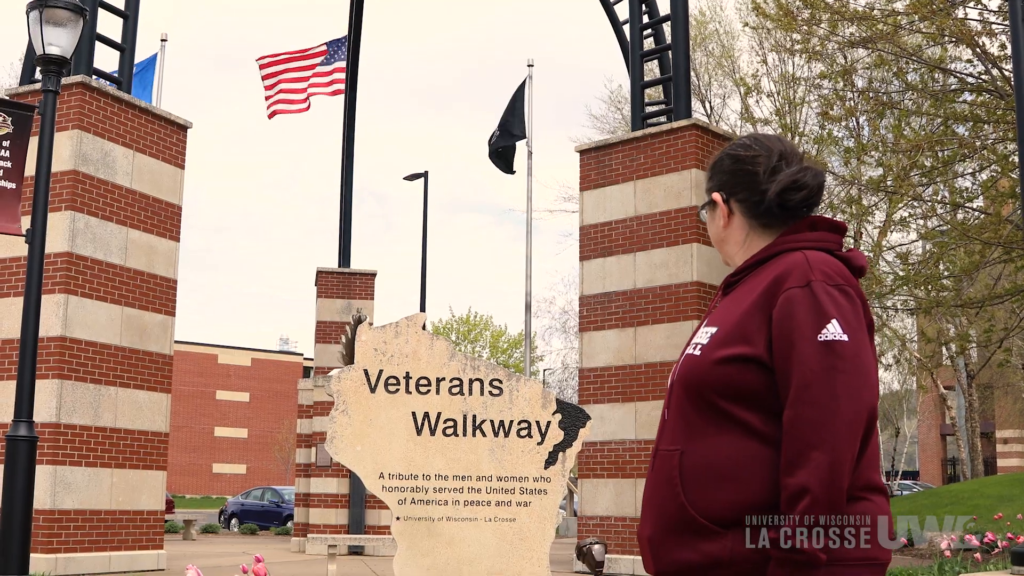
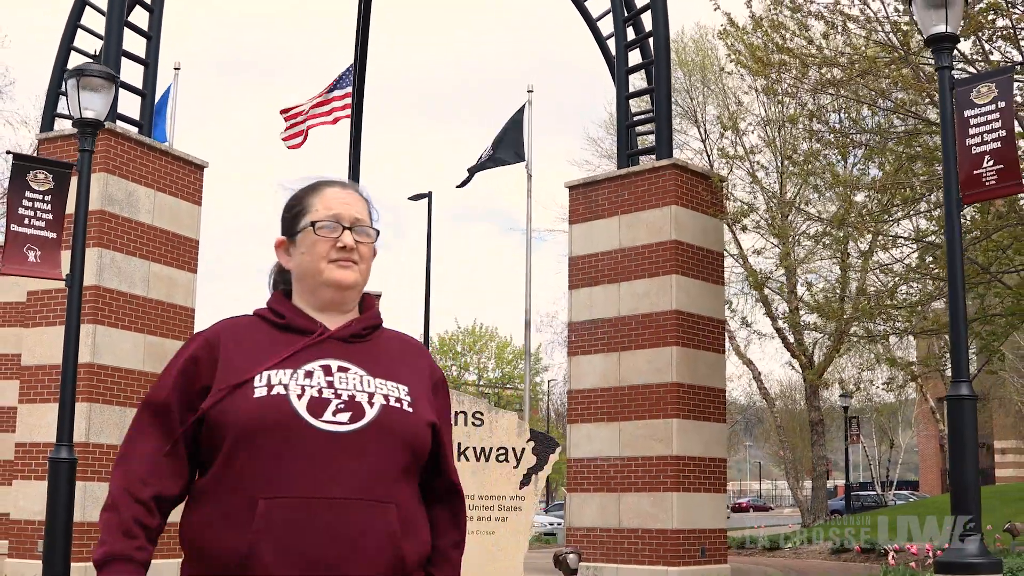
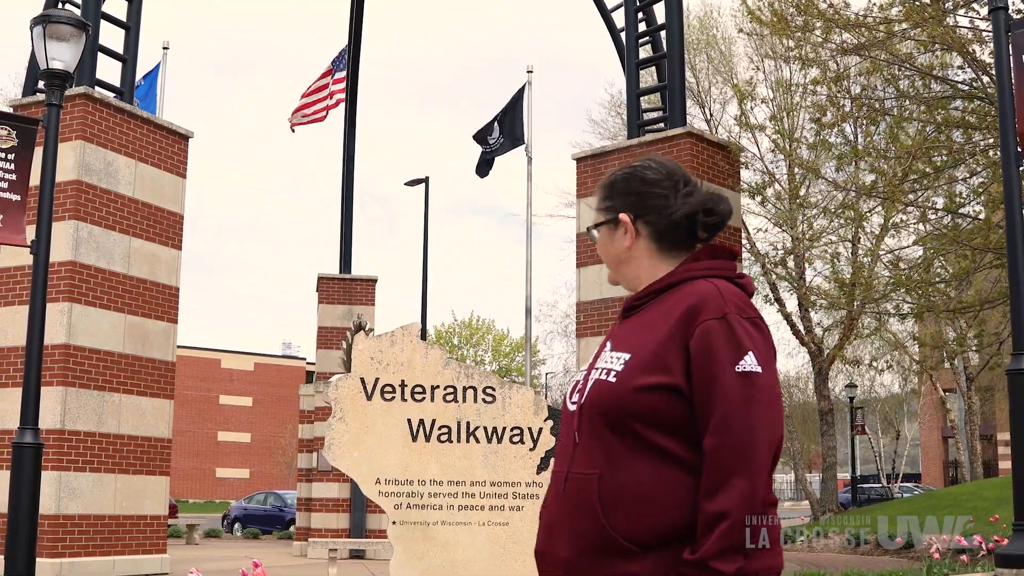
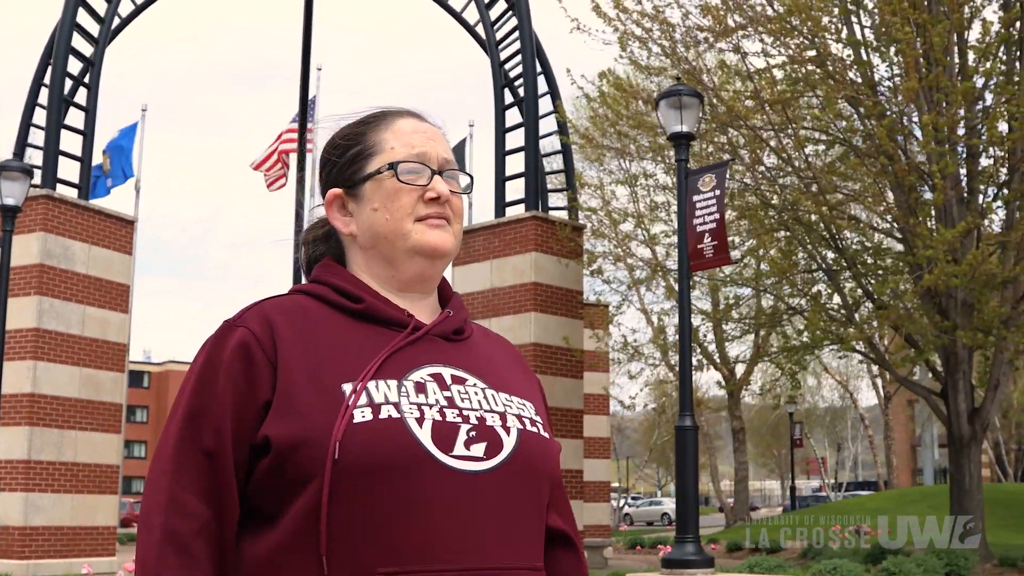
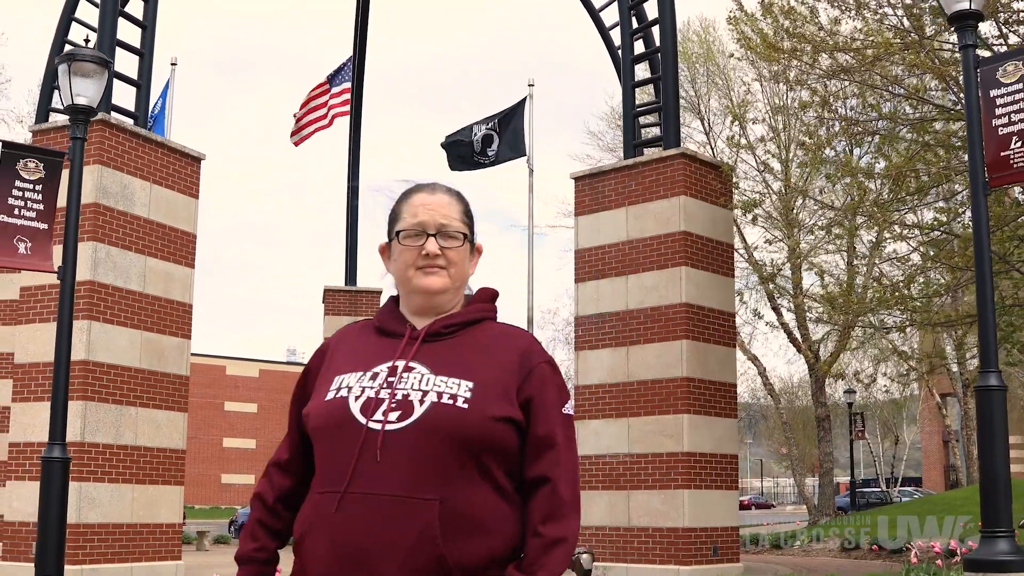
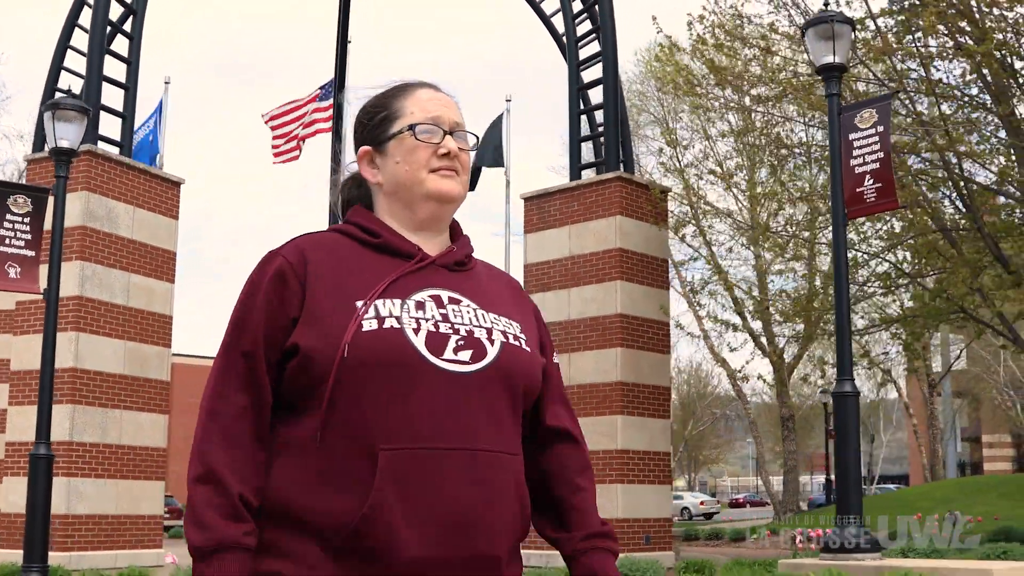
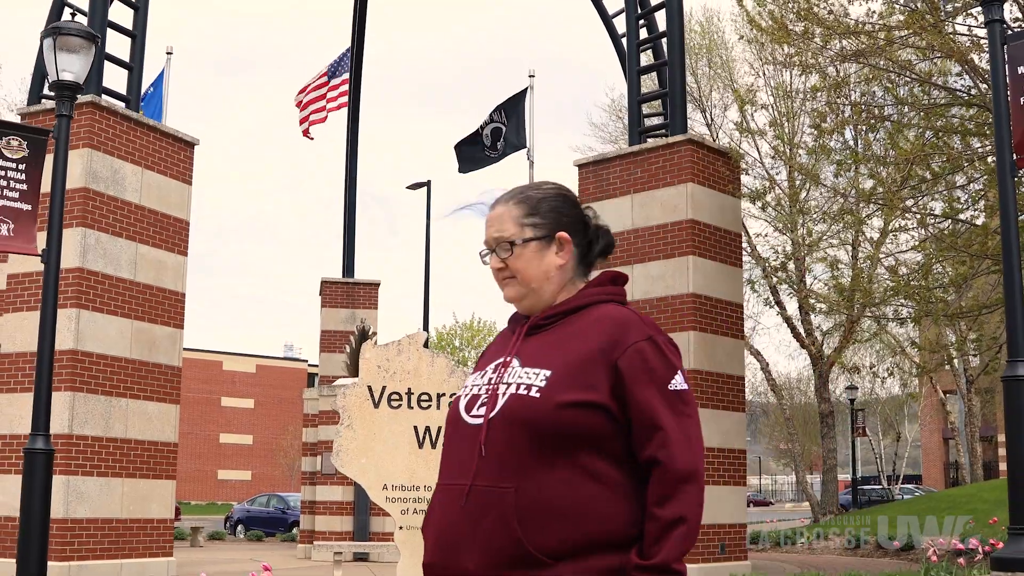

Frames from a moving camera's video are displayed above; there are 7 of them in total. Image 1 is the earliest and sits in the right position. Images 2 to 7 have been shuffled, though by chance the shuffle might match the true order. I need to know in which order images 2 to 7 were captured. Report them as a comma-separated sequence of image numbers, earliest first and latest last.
3, 7, 5, 2, 6, 4
